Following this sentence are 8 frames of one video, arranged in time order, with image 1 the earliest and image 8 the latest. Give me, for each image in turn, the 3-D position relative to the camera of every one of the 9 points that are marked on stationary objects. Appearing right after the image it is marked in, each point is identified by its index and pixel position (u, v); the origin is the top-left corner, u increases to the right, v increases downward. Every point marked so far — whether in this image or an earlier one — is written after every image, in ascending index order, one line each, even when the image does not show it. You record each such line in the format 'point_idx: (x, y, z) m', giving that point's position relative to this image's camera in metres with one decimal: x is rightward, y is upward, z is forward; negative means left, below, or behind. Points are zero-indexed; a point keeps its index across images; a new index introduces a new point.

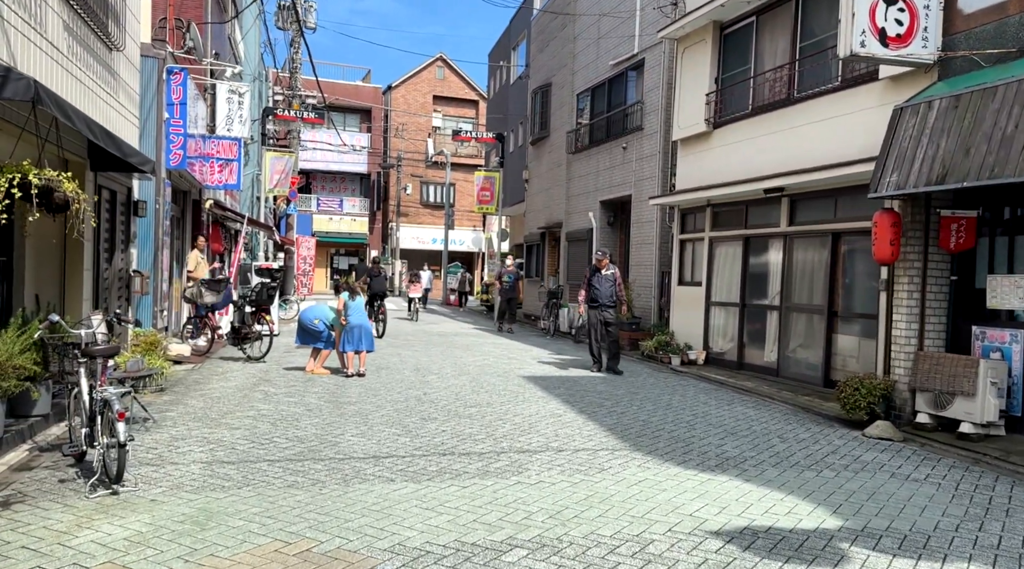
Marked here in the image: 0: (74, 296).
0: (-4.7, -0.1, +8.6) m
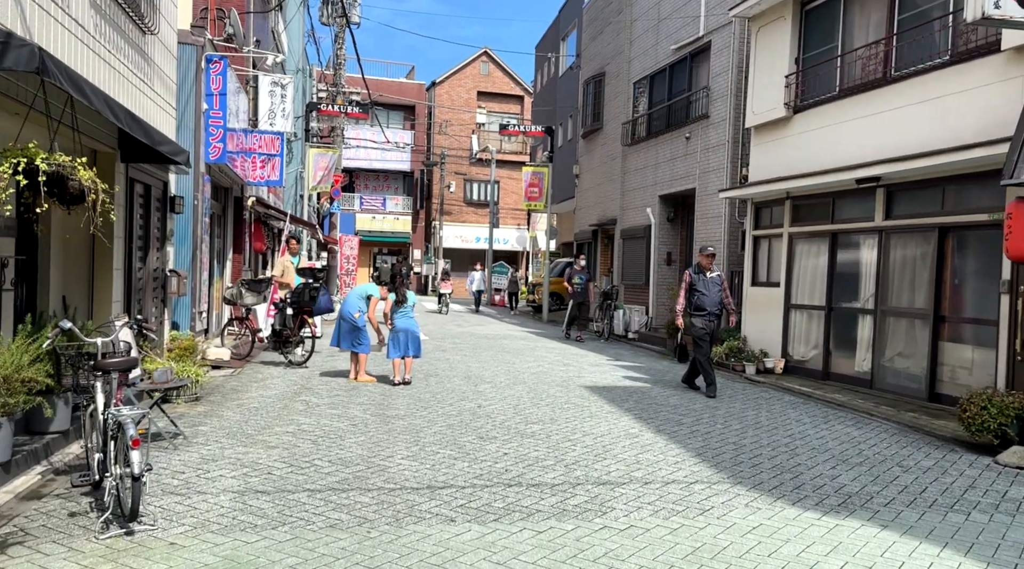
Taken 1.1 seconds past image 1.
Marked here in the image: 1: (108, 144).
0: (-4.1, -0.1, +7.9) m
1: (-3.9, +1.4, +7.6) m
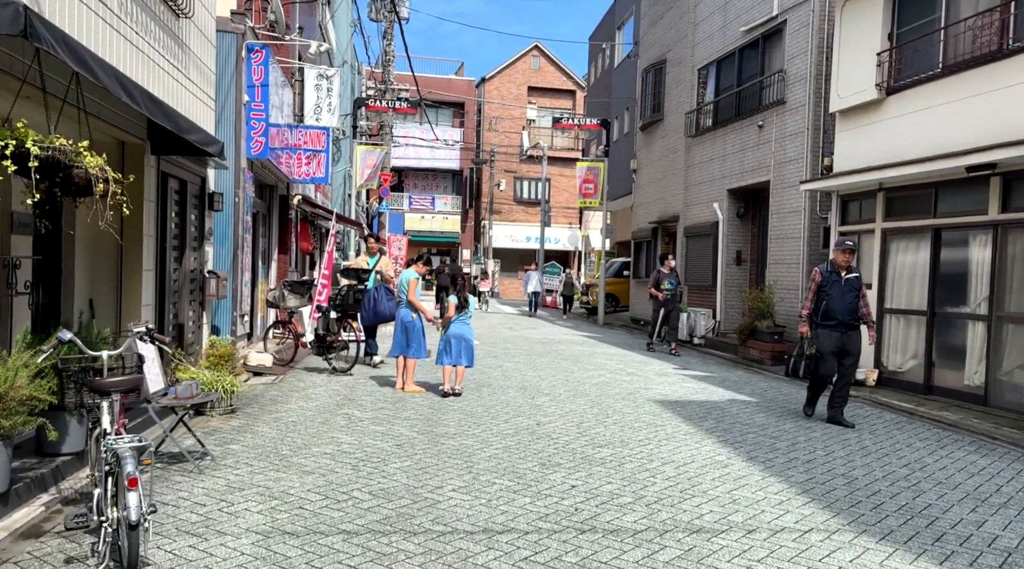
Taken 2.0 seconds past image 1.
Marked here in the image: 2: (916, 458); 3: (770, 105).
0: (-3.5, -0.2, +7.3) m
1: (-3.3, +1.3, +7.0) m
2: (+3.2, -1.3, +6.3) m
3: (+4.6, +3.2, +14.3) m
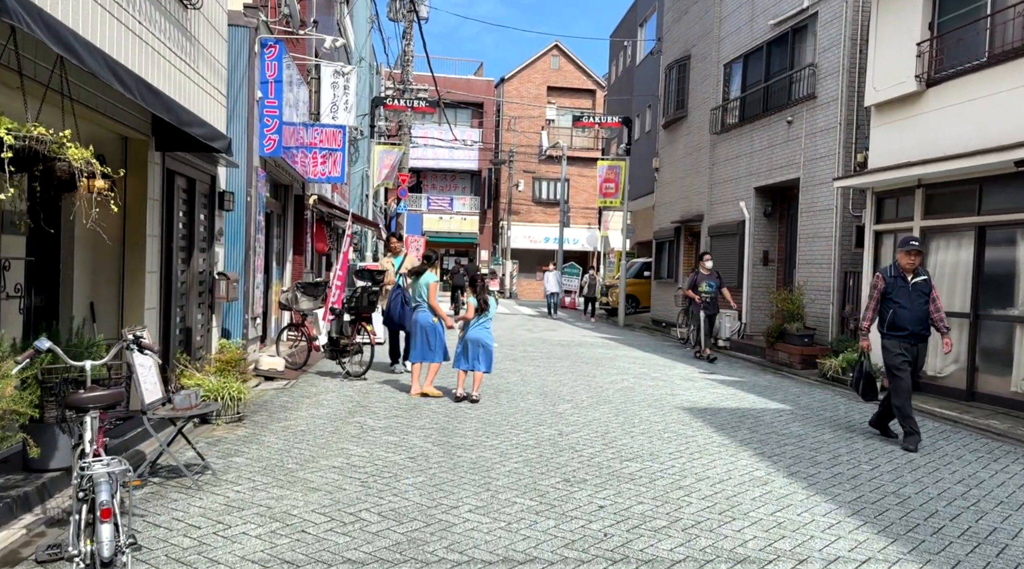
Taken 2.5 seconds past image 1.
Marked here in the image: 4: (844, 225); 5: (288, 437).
0: (-3.3, -0.2, +7.0) m
1: (-3.2, +1.3, +6.7) m
2: (+3.3, -1.3, +5.8) m
3: (+4.9, +3.2, +13.8) m
4: (+5.2, +0.9, +12.5) m
5: (-1.9, -1.3, +6.6) m
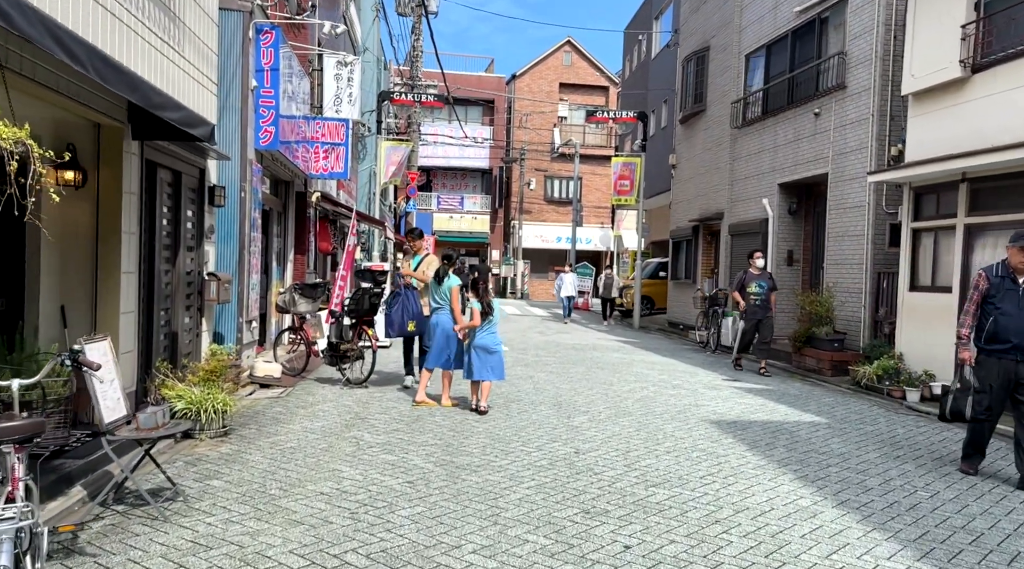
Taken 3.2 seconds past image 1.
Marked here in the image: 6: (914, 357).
0: (-3.2, -0.2, +6.4) m
1: (-3.1, +1.3, +6.1) m
2: (+3.4, -1.4, +5.1) m
3: (+5.1, +3.1, +13.1) m
4: (+5.4, +0.9, +11.8) m
5: (-1.8, -1.3, +6.0) m
6: (+5.2, -0.9, +10.3) m
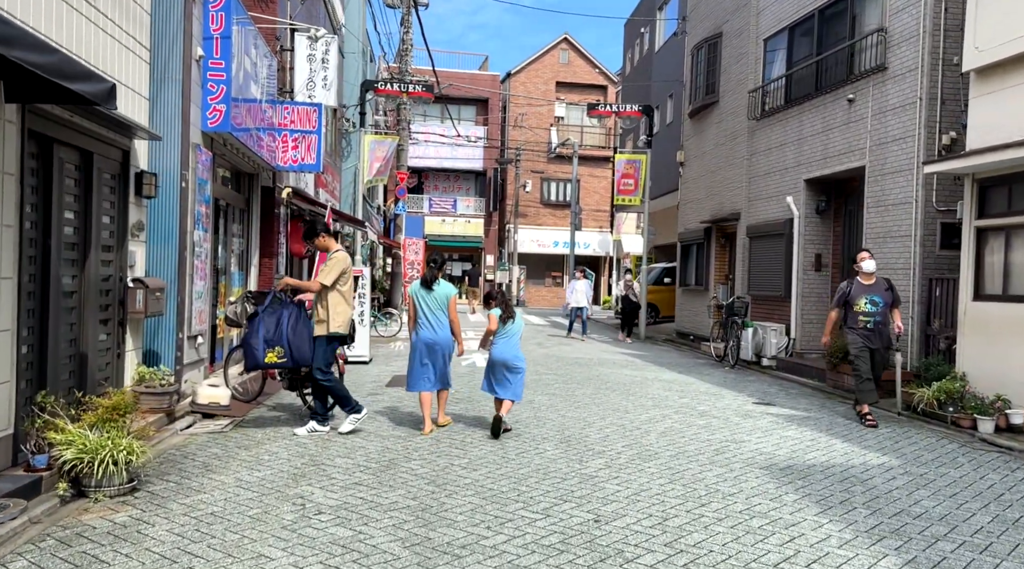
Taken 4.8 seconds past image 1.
0: (-3.3, -0.2, +4.8) m
1: (-3.1, +1.3, +4.5) m
2: (+3.4, -1.4, +3.6) m
3: (+5.1, +3.0, +11.5) m
4: (+5.3, +0.8, +10.2) m
5: (-1.8, -1.3, +4.4) m
6: (+5.2, -1.0, +8.8) m
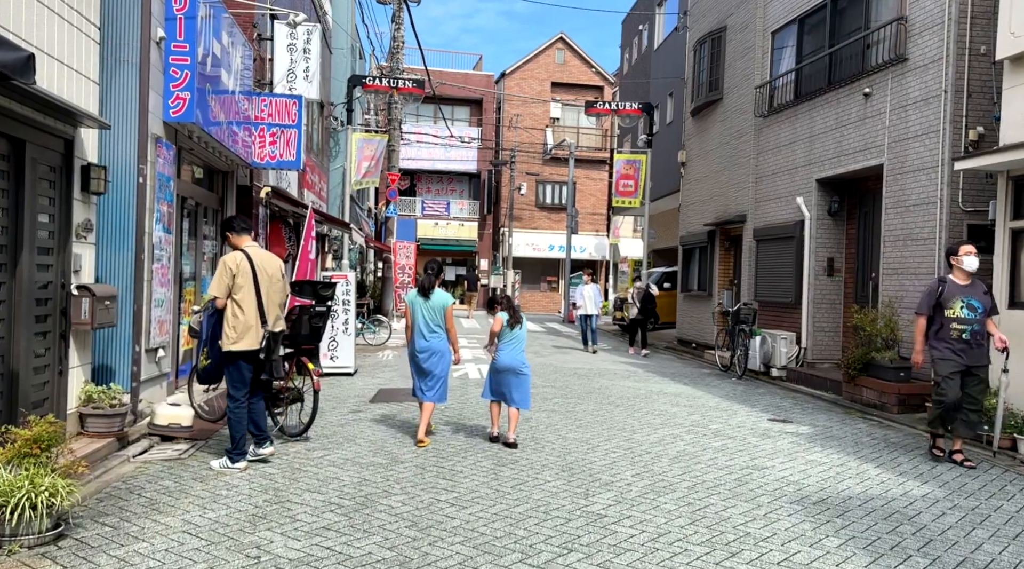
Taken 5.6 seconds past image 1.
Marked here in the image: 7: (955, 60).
0: (-3.3, -0.3, +4.0) m
1: (-3.1, +1.2, +3.7) m
2: (+3.4, -1.5, +2.8) m
3: (+5.0, +3.0, +10.8) m
4: (+5.2, +0.7, +9.5) m
5: (-1.8, -1.4, +3.6) m
6: (+5.1, -1.1, +8.0) m
7: (+5.3, +2.7, +9.6) m
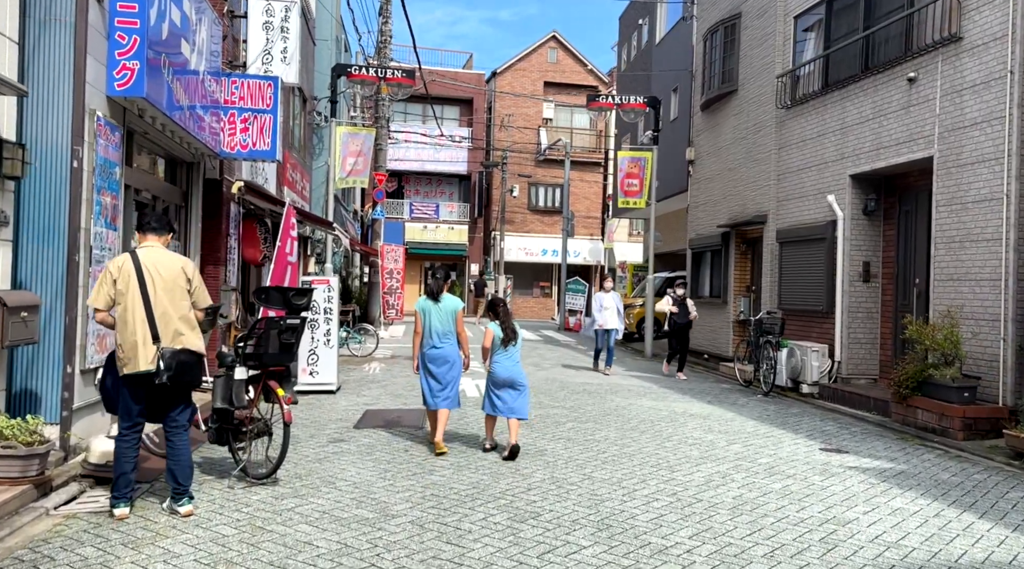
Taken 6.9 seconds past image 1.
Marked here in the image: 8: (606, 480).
0: (-3.1, -0.3, +2.7) m
1: (-2.9, +1.2, +2.4) m
2: (+3.6, -1.5, +1.6) m
3: (+5.1, +2.9, +9.7) m
4: (+5.3, +0.6, +8.3) m
5: (-1.6, -1.4, +2.3) m
6: (+5.2, -1.2, +6.9) m
7: (+5.4, +2.6, +8.4) m
8: (+0.7, -1.4, +5.8) m
